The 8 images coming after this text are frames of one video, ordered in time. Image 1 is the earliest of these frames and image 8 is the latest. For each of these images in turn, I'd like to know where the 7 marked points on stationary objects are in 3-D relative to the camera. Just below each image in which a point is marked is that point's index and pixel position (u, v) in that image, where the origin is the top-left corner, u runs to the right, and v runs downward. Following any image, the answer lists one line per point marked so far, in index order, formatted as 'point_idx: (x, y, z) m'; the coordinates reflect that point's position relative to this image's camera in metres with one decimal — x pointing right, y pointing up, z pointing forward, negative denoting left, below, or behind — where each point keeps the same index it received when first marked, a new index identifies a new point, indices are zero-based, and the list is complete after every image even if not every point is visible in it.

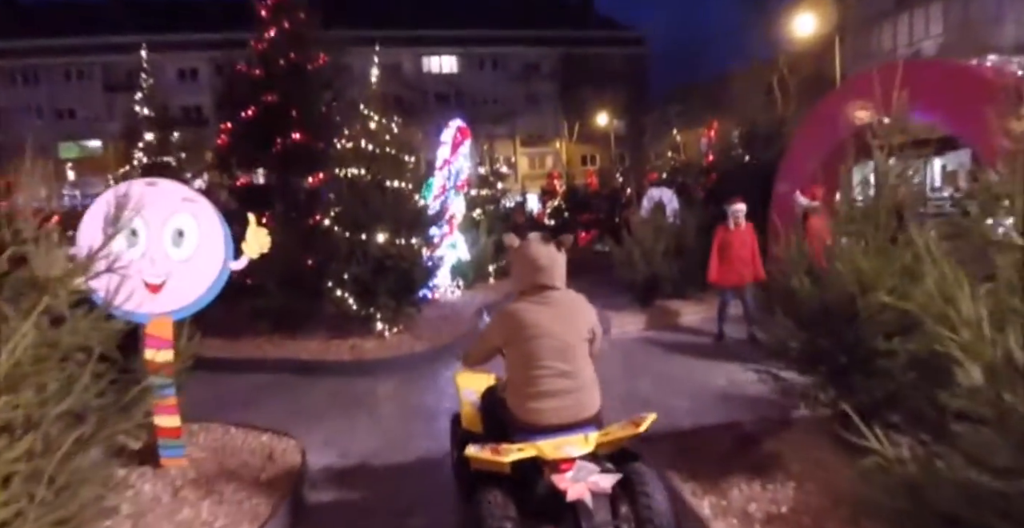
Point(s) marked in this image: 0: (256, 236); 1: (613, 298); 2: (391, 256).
0: (-2.0, +0.2, +4.8) m
1: (+1.8, -0.6, +11.6) m
2: (-1.6, +0.1, +8.4) m
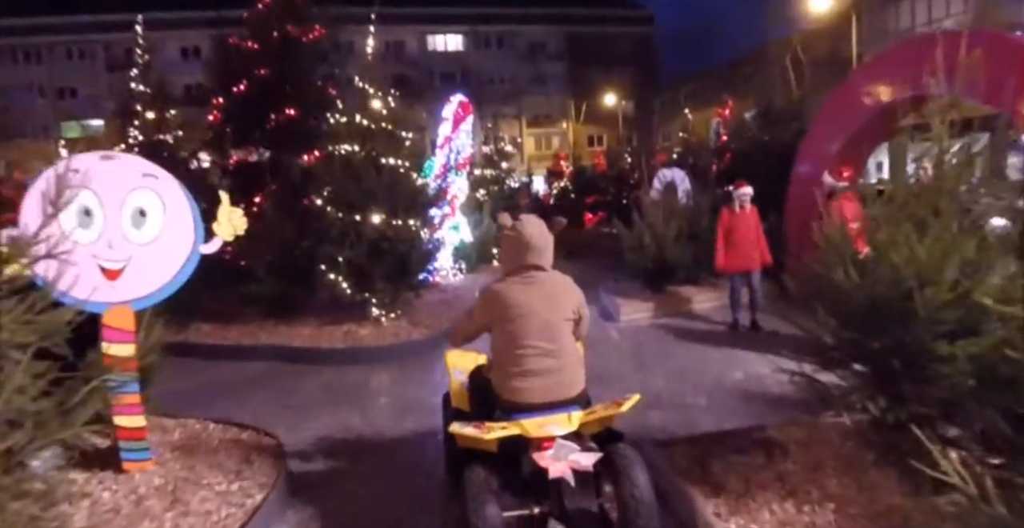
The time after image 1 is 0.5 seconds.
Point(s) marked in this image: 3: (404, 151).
0: (-2.0, +0.3, +4.3) m
1: (+1.9, -0.3, +11.1) m
2: (-1.6, +0.3, +7.9) m
3: (-1.3, +1.5, +8.1) m
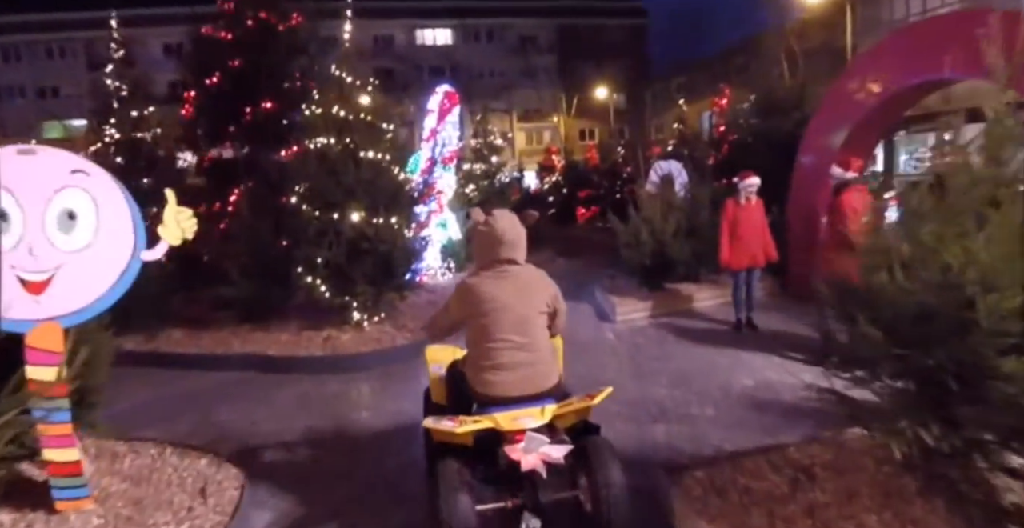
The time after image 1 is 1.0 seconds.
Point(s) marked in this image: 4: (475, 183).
0: (-2.0, +0.3, +3.8) m
1: (+1.8, -0.3, +10.6) m
2: (-1.7, +0.3, +7.4) m
3: (-1.5, +1.5, +7.6) m
4: (-0.9, +1.9, +14.5) m
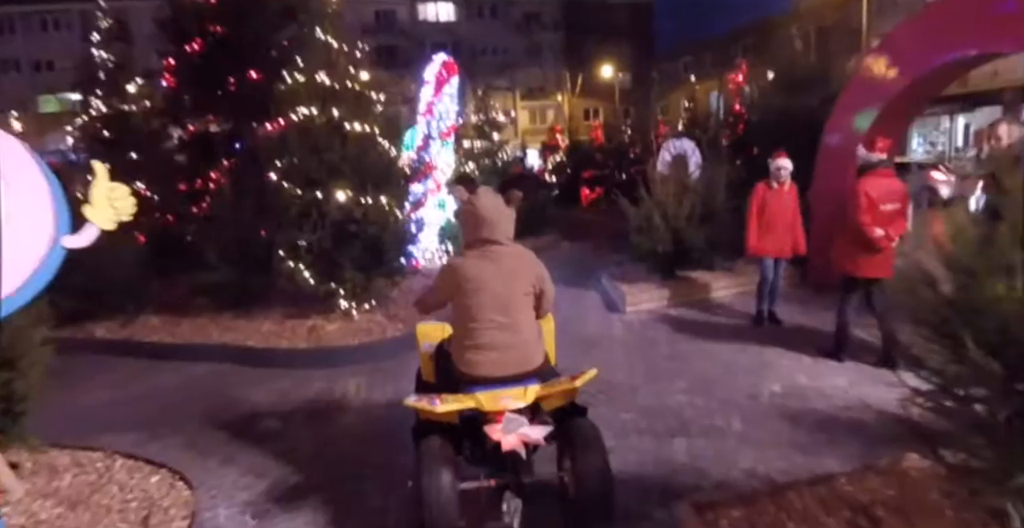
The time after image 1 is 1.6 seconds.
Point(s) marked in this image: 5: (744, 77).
0: (-2.0, +0.3, +3.2) m
1: (+1.8, -0.1, +10.0) m
2: (-1.7, +0.5, +6.7) m
3: (-1.4, +1.6, +6.9) m
4: (-0.8, +2.2, +13.8) m
5: (+4.9, +3.9, +13.2) m
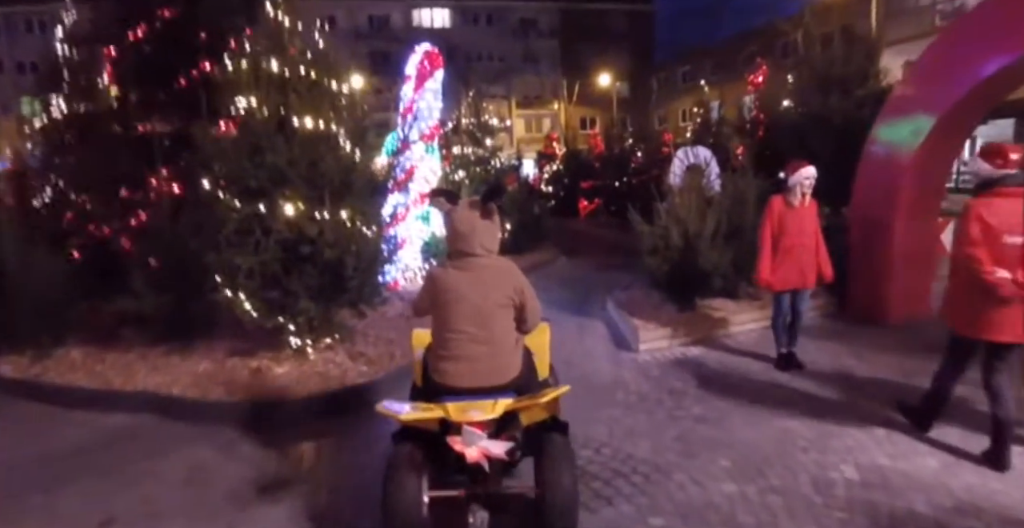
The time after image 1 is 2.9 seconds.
0: (-2.1, +0.1, +1.9) m
1: (+1.7, -0.4, +8.7) m
2: (-1.7, +0.2, +5.4) m
3: (-1.5, +1.4, +5.6) m
4: (-0.9, +1.9, +12.5) m
5: (+4.8, +3.5, +12.0) m
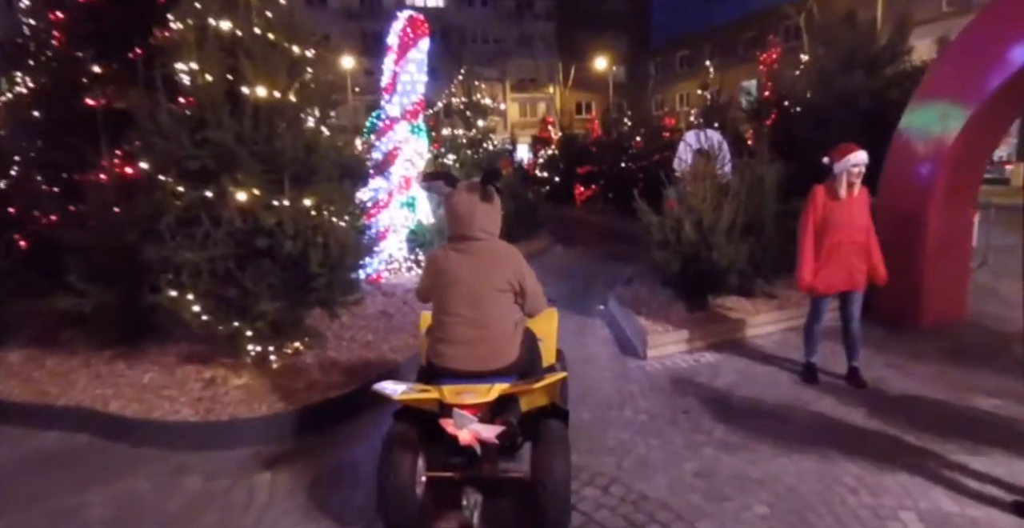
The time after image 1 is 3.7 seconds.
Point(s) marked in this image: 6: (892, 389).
0: (-2.1, +0.1, +1.1) m
1: (+1.6, -0.3, +8.0) m
2: (-1.8, +0.2, +4.7) m
3: (-1.6, +1.4, +4.8) m
4: (-1.1, +2.1, +11.7) m
5: (+4.7, +3.6, +11.2) m
6: (+3.1, -1.0, +5.2) m
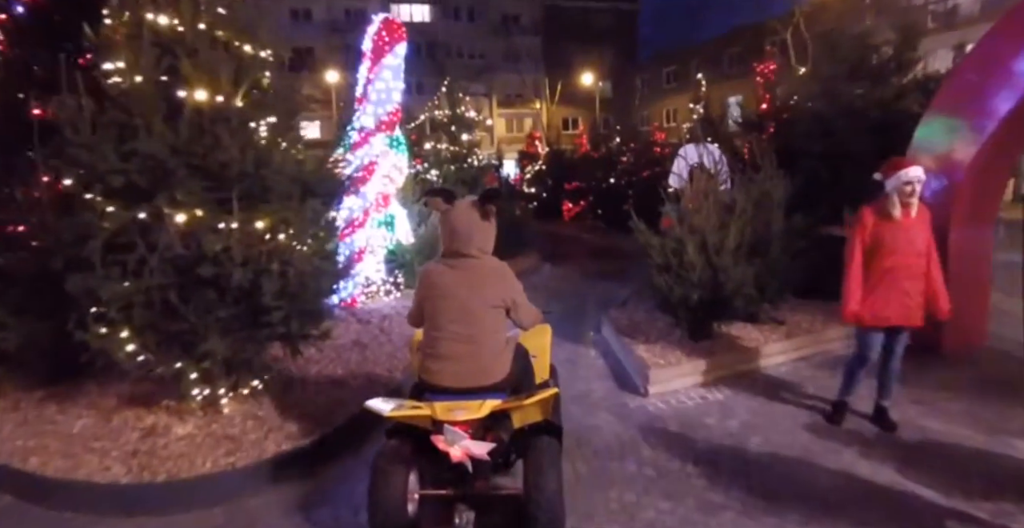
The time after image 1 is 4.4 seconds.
0: (-2.1, 0.0, +0.4) m
1: (+1.4, -0.6, +7.4) m
2: (-1.9, 0.0, +4.0) m
3: (-1.7, +1.2, +4.2) m
4: (-1.3, +1.7, +11.1) m
5: (+4.4, +3.3, +10.7) m
6: (+3.0, -1.2, +4.6) m
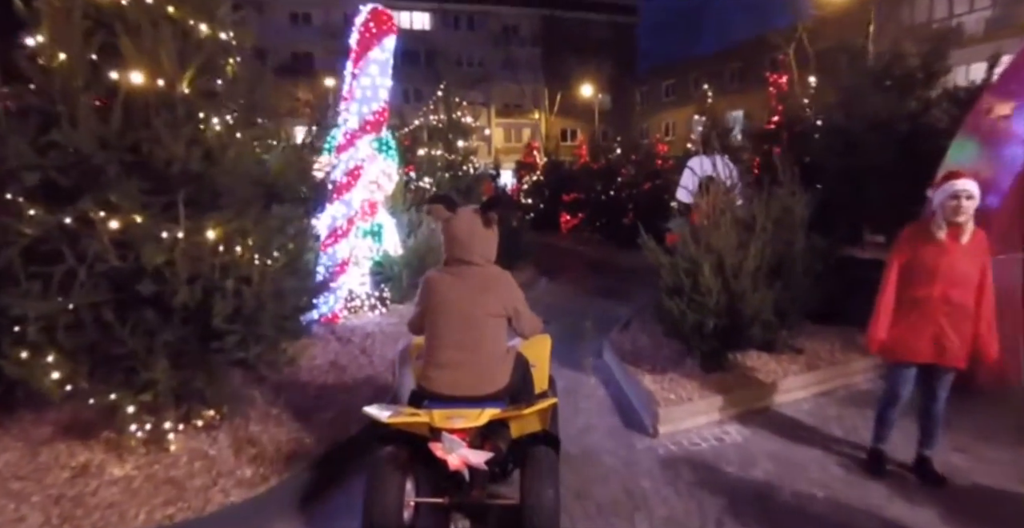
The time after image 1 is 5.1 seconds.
0: (-2.1, -0.1, -0.2) m
1: (+1.4, -0.8, +6.8) m
2: (-1.9, -0.1, +3.4) m
3: (-1.7, +1.1, +3.6) m
4: (-1.3, +1.5, +10.6) m
5: (+4.4, +3.0, +10.2) m
6: (+3.0, -1.4, +4.1) m
